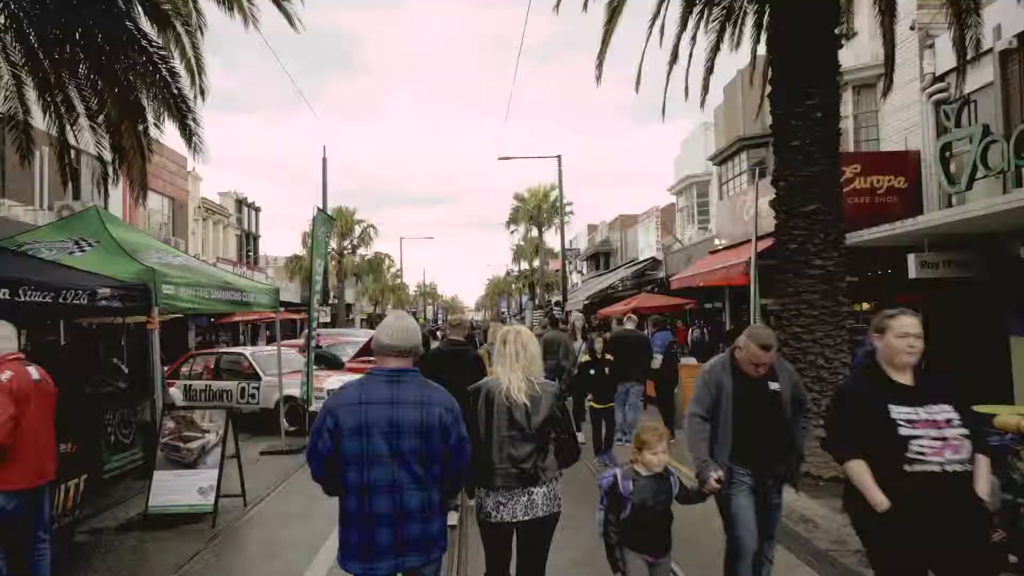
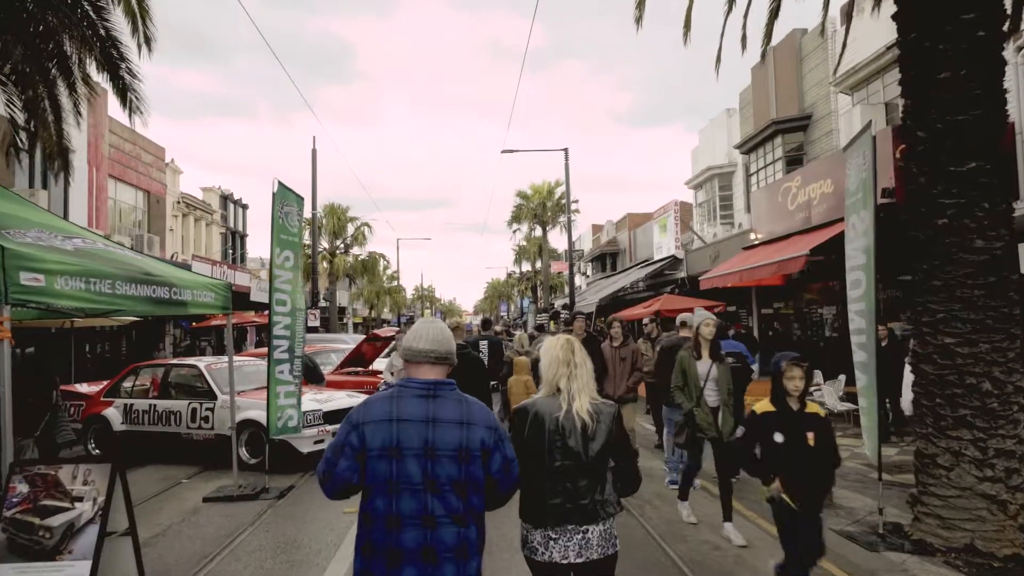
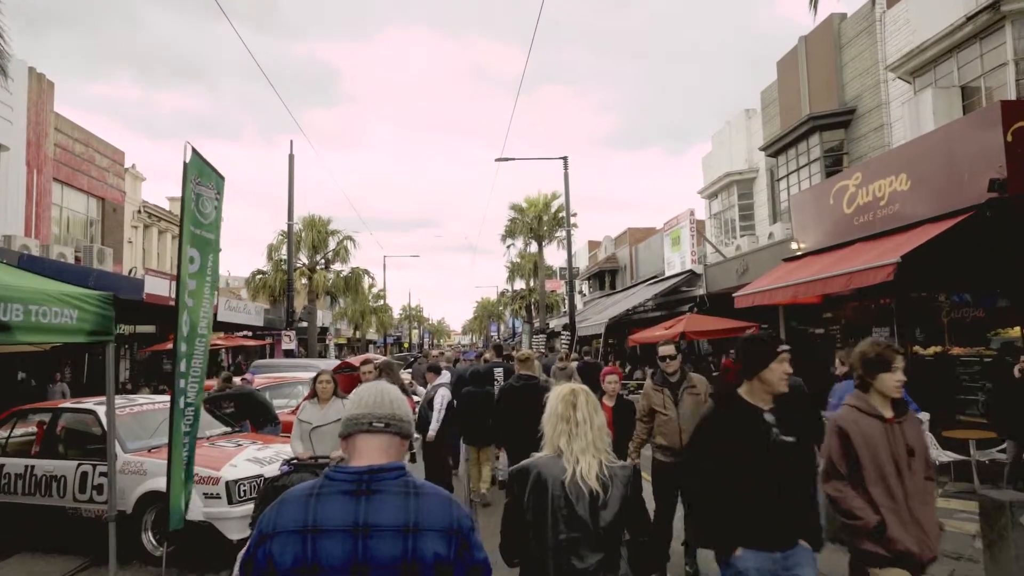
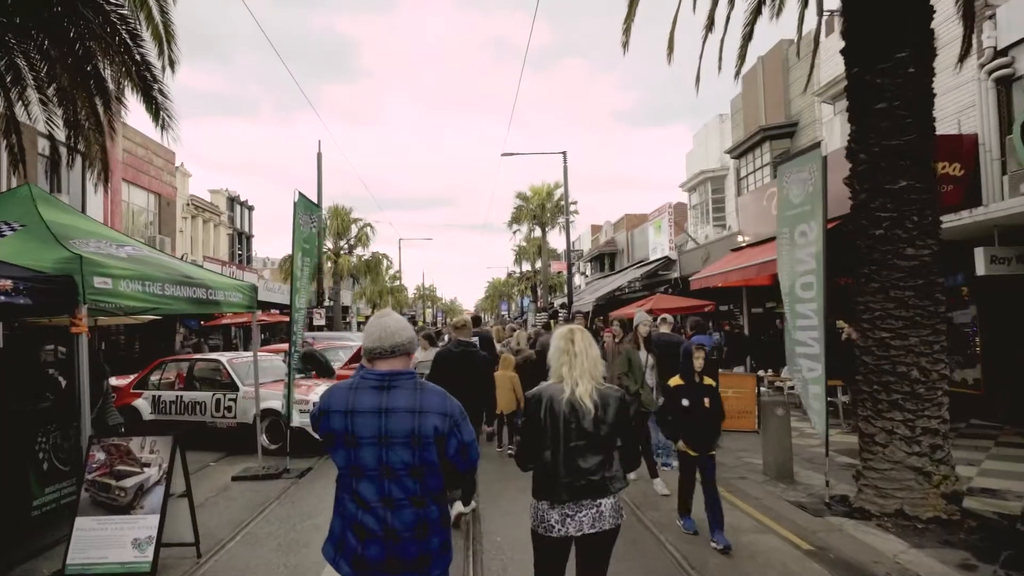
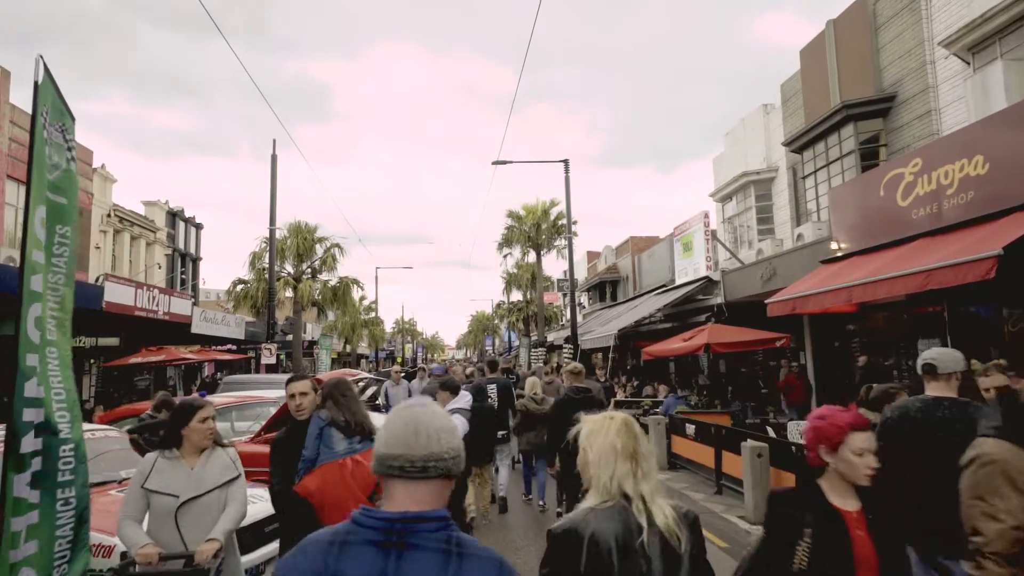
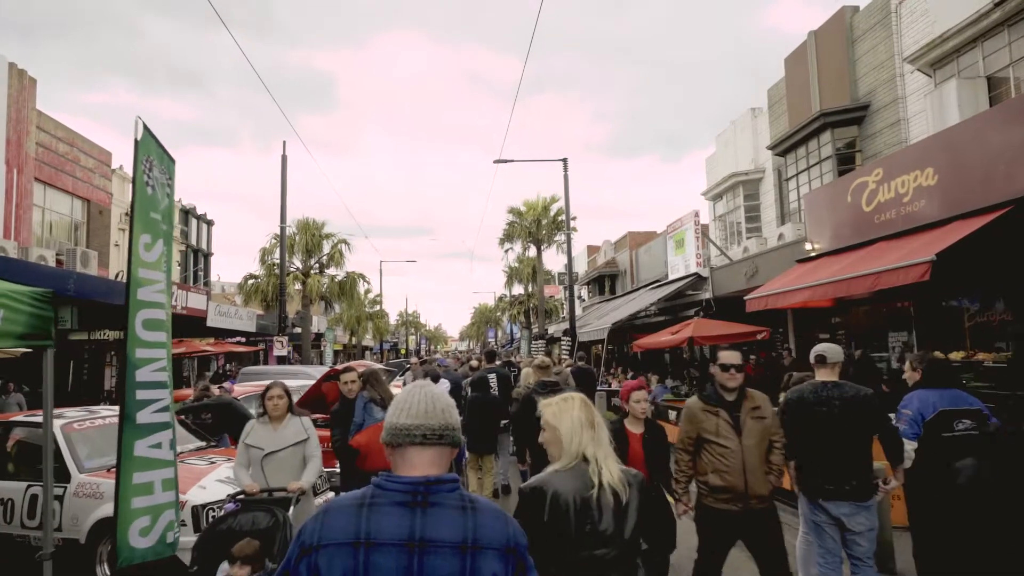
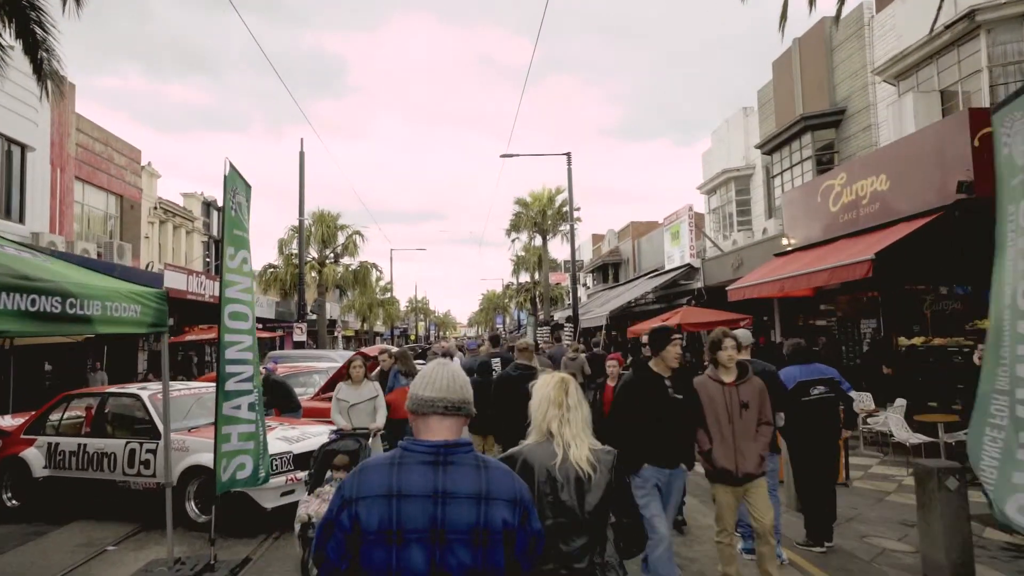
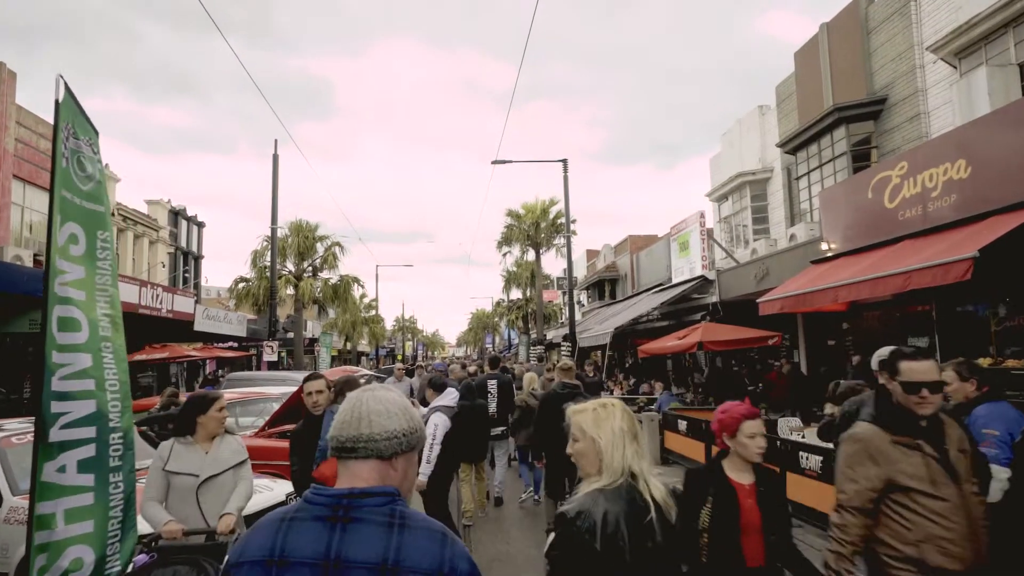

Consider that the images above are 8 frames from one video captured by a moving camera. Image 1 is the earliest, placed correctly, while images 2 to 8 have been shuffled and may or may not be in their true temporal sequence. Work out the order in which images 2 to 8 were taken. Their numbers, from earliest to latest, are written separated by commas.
4, 2, 7, 3, 6, 8, 5
